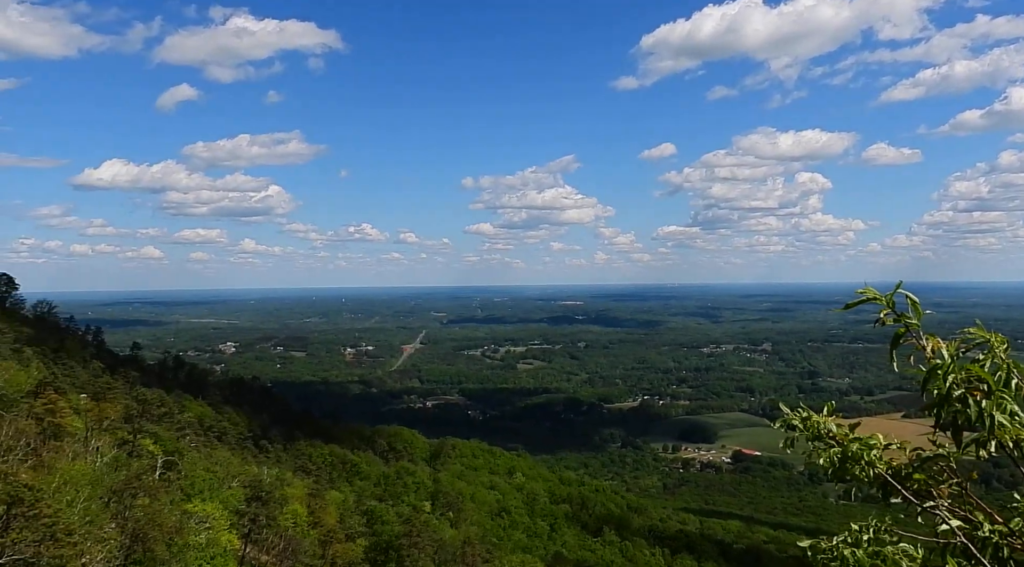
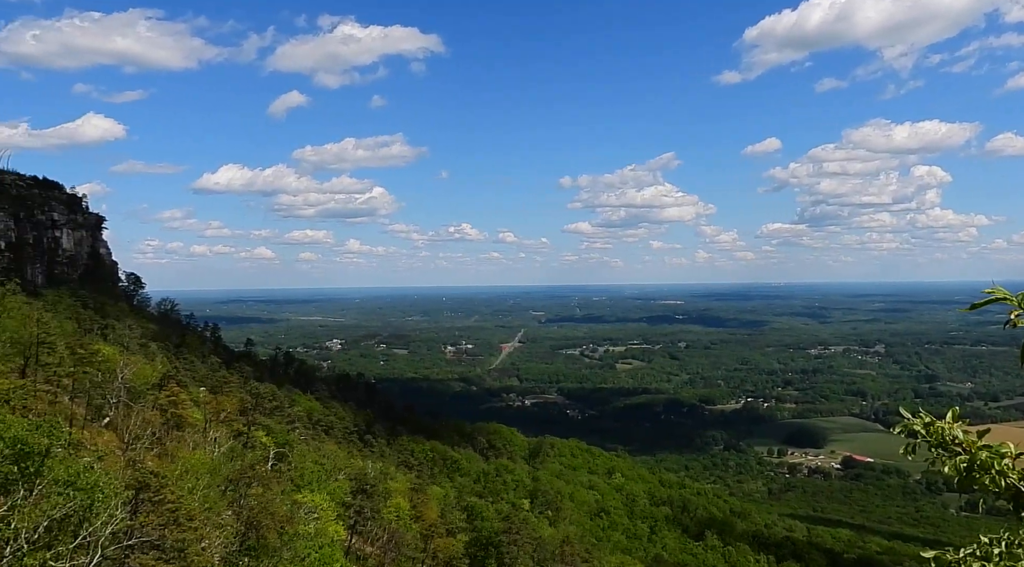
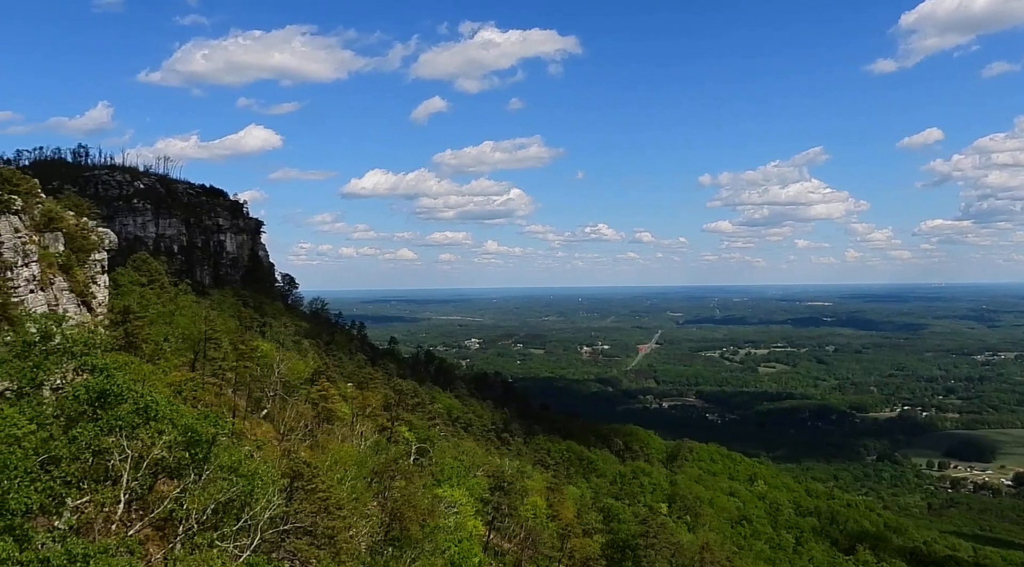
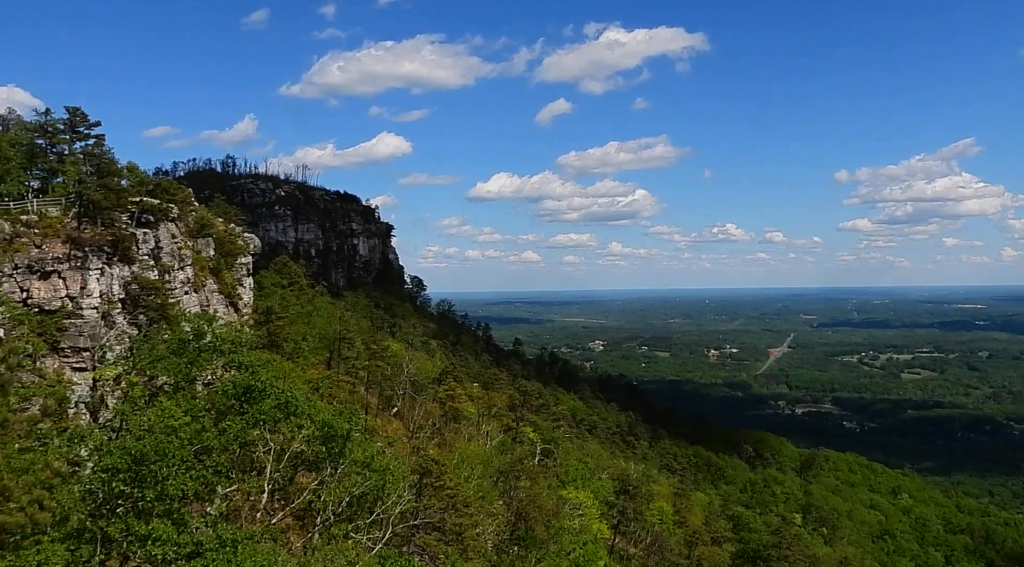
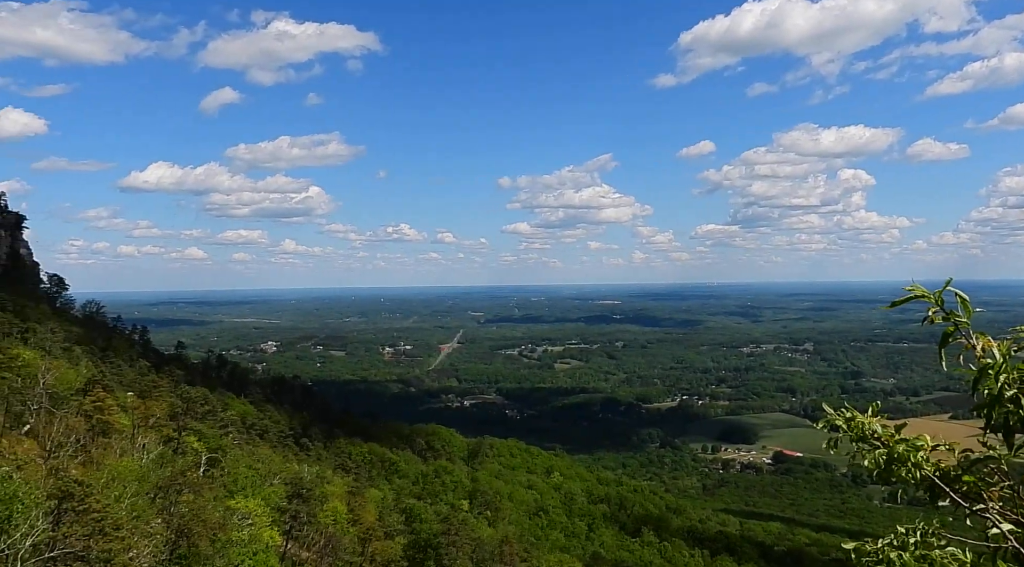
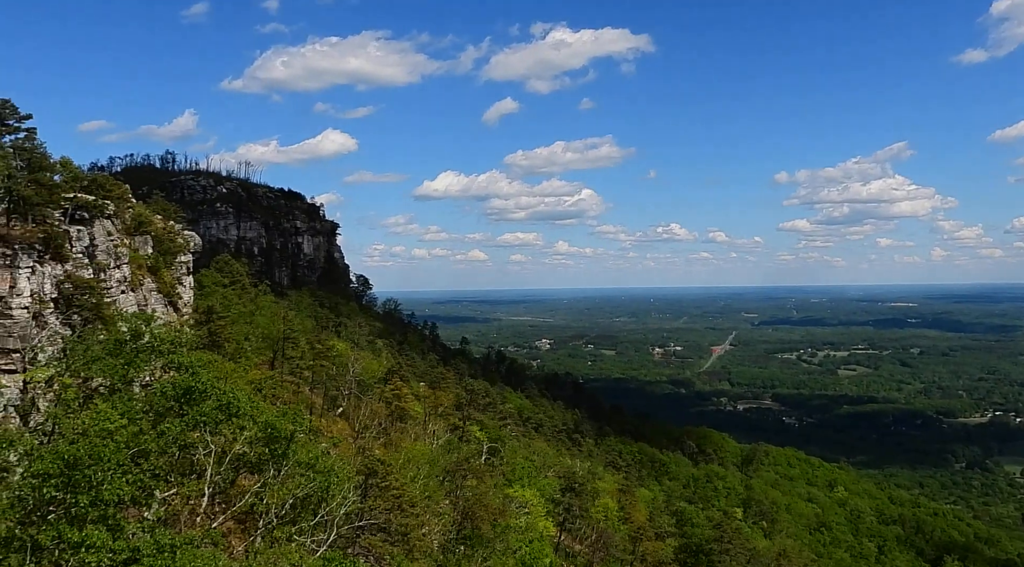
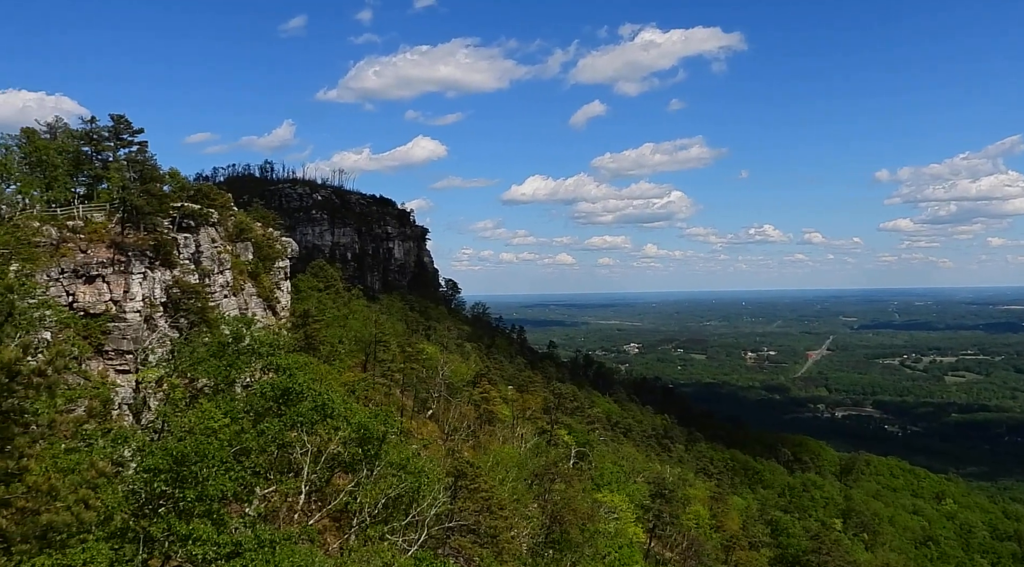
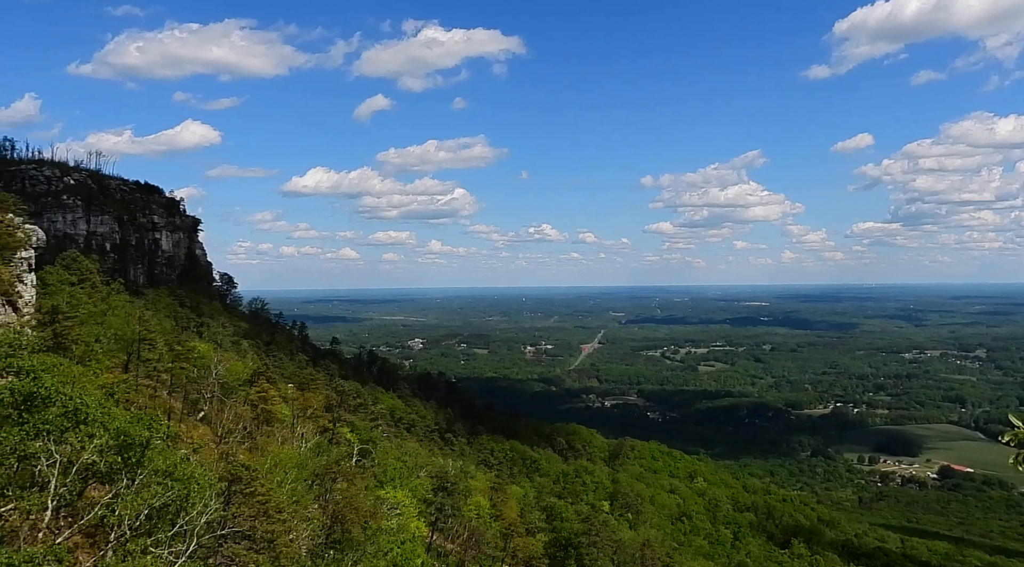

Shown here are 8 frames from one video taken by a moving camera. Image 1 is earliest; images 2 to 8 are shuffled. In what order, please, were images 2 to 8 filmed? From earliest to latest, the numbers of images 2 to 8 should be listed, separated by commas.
5, 2, 8, 3, 6, 4, 7
